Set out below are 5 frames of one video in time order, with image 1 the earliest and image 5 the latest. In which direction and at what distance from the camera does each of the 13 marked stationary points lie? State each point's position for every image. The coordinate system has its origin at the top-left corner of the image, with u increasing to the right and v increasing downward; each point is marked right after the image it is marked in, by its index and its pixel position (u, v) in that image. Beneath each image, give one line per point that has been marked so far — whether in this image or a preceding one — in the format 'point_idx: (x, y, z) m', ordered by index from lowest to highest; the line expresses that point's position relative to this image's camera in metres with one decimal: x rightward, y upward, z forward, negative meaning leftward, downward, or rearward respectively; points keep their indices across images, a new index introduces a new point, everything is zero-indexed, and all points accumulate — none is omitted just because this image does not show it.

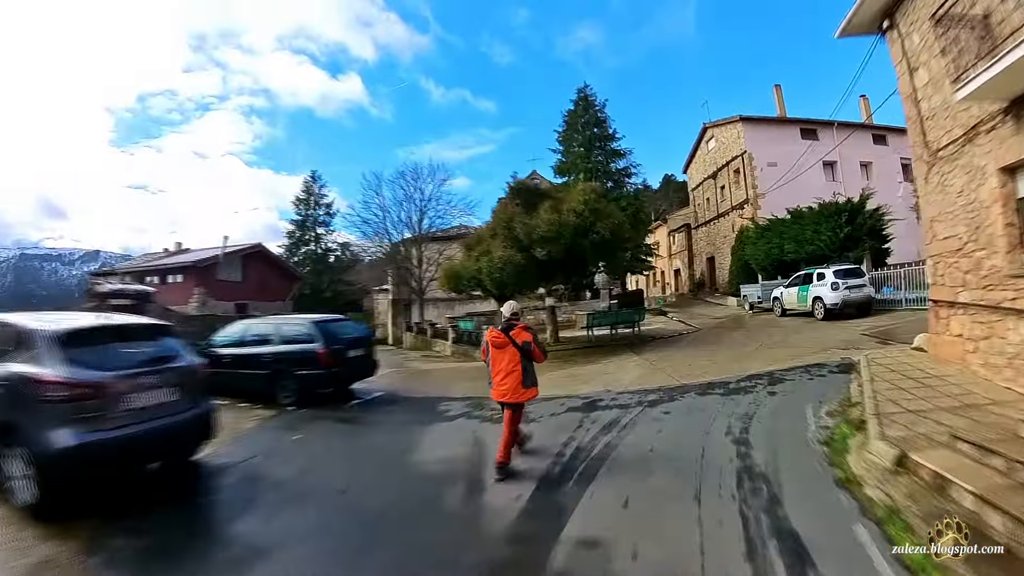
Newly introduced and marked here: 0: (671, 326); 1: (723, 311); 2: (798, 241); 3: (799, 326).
0: (+5.0, -1.2, +15.8) m
1: (+8.1, -0.8, +18.9) m
2: (+10.1, +1.7, +17.7) m
3: (+7.4, -1.0, +13.1) m
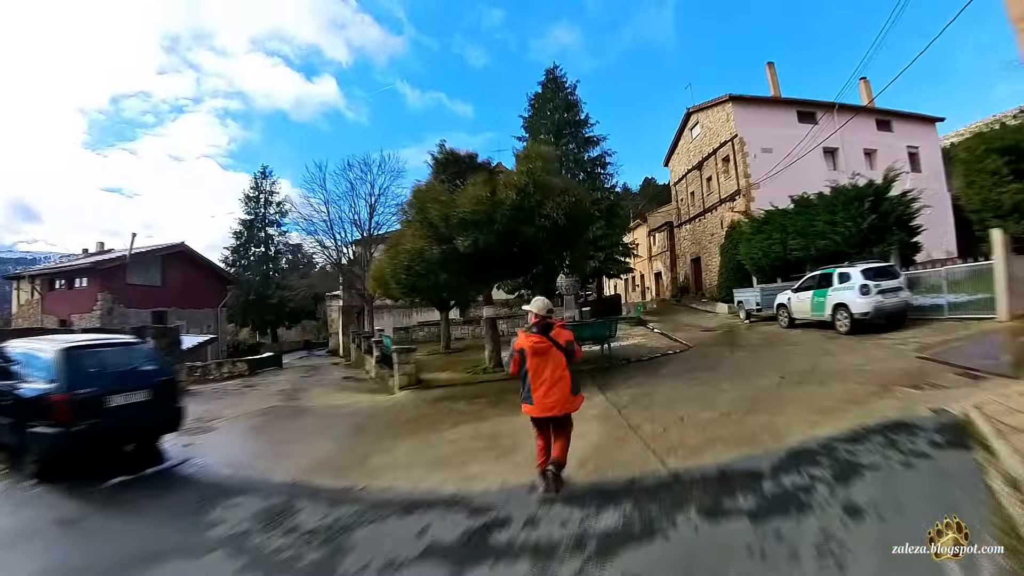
0: (+3.5, -1.3, +12.5) m
1: (+6.4, -0.9, +15.7) m
2: (+8.5, +1.5, +14.6) m
3: (+6.0, -1.1, +9.9) m
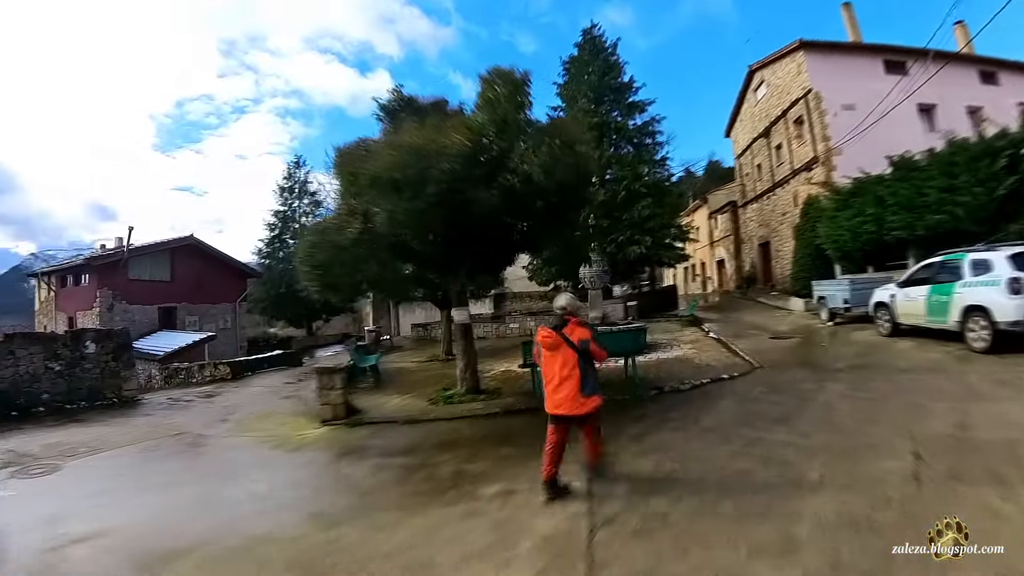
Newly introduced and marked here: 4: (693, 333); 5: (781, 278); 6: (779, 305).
0: (+3.4, -1.2, +9.3) m
1: (+6.7, -0.8, +12.2) m
2: (+8.6, +1.7, +10.9) m
3: (+5.6, -1.0, +6.5) m
4: (+4.5, -1.1, +12.3) m
5: (+9.8, +0.3, +18.1) m
6: (+8.4, -0.5, +15.5) m
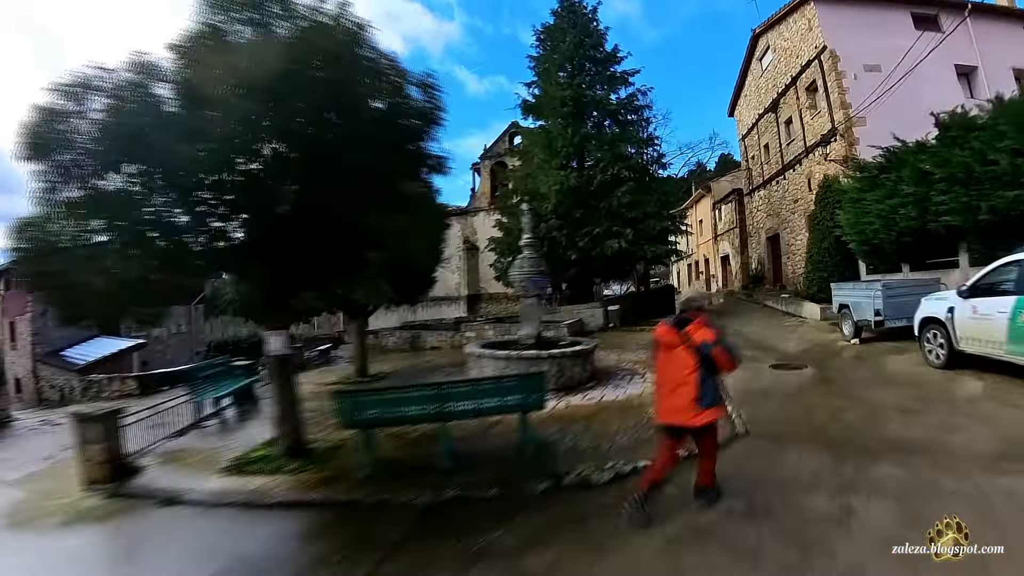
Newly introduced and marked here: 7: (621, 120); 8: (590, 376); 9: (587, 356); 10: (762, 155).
0: (+1.9, -1.3, +6.4) m
1: (+5.2, -0.9, +9.2) m
2: (+7.1, +1.6, +7.8) m
3: (+4.0, -1.2, +3.5) m
4: (+3.1, -1.2, +9.4) m
5: (+8.5, +0.3, +15.1) m
6: (+7.0, -0.6, +12.5) m
7: (+3.8, +5.8, +17.2) m
8: (+1.1, -1.2, +7.2) m
9: (+1.1, -0.9, +7.2) m
10: (+8.9, +4.7, +17.8) m
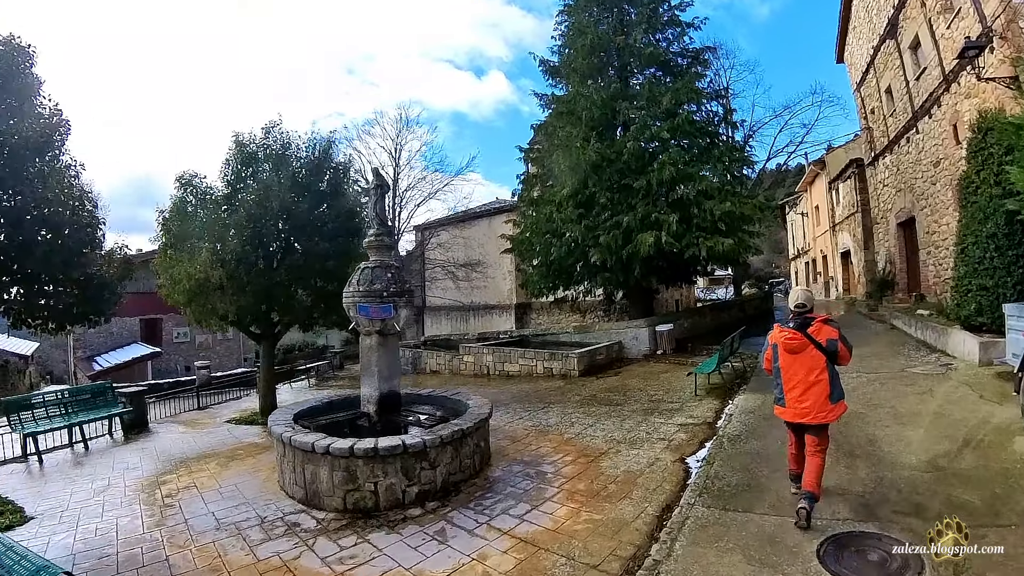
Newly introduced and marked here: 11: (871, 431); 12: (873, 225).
0: (0.0, -1.5, +2.8) m
1: (+3.9, -1.1, +4.7) m
2: (+5.4, +1.4, +3.0) m
3: (+1.5, -1.4, -0.6) m
4: (+1.8, -1.5, +5.4) m
5: (+8.3, +0.1, +9.8) m
6: (+6.3, -0.8, +7.6) m
7: (+4.1, +5.5, +12.9) m
8: (-0.6, -1.5, +3.7) m
9: (-0.6, -1.2, +3.7) m
10: (+9.3, +4.5, +12.4) m
11: (+2.9, -1.1, +4.0) m
12: (+10.4, +1.8, +14.6) m
